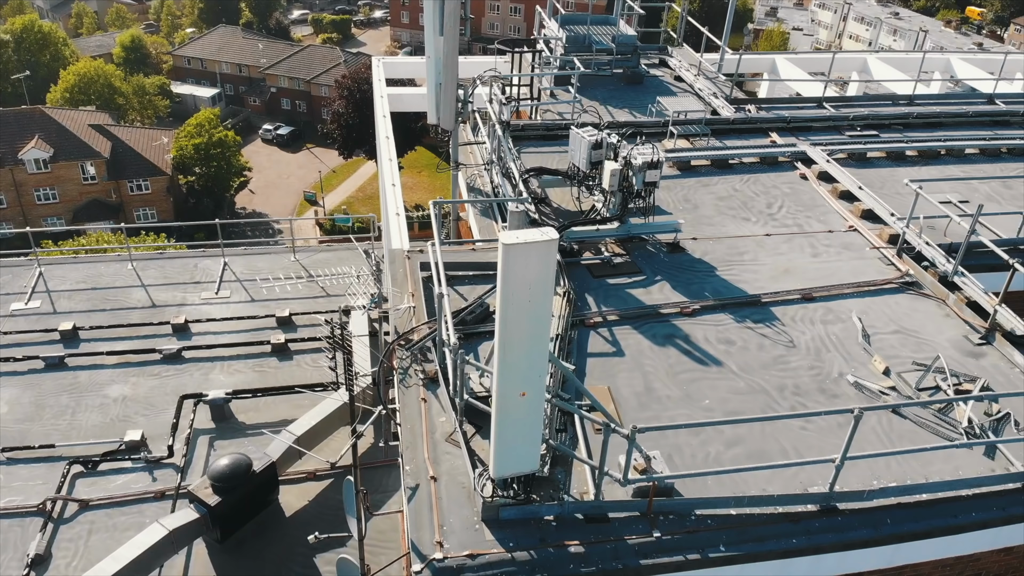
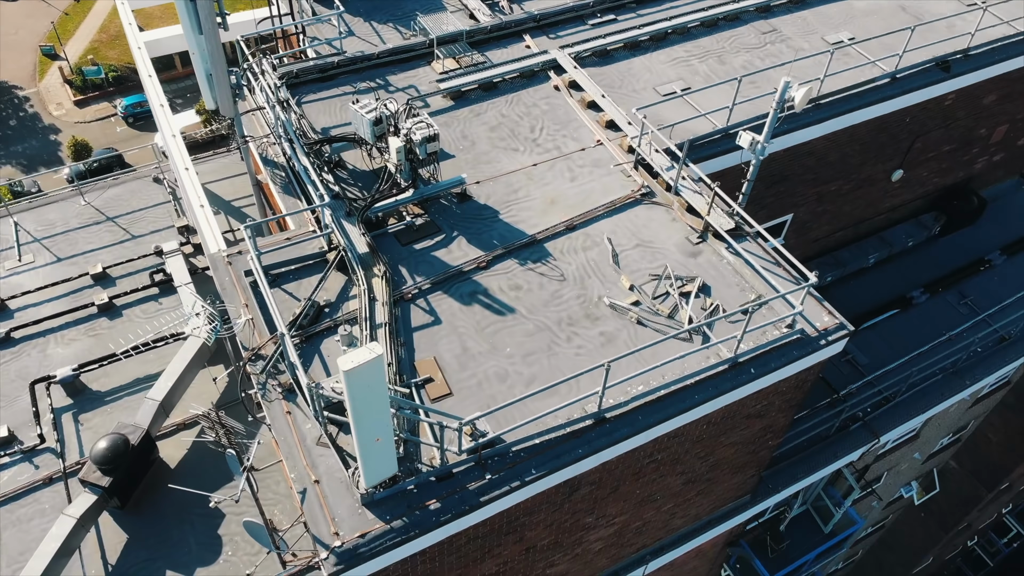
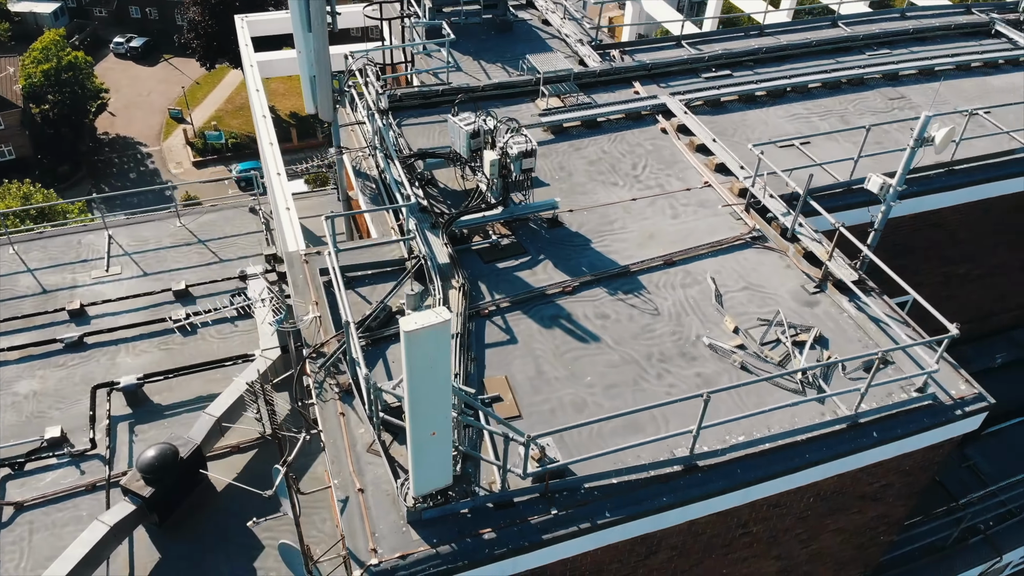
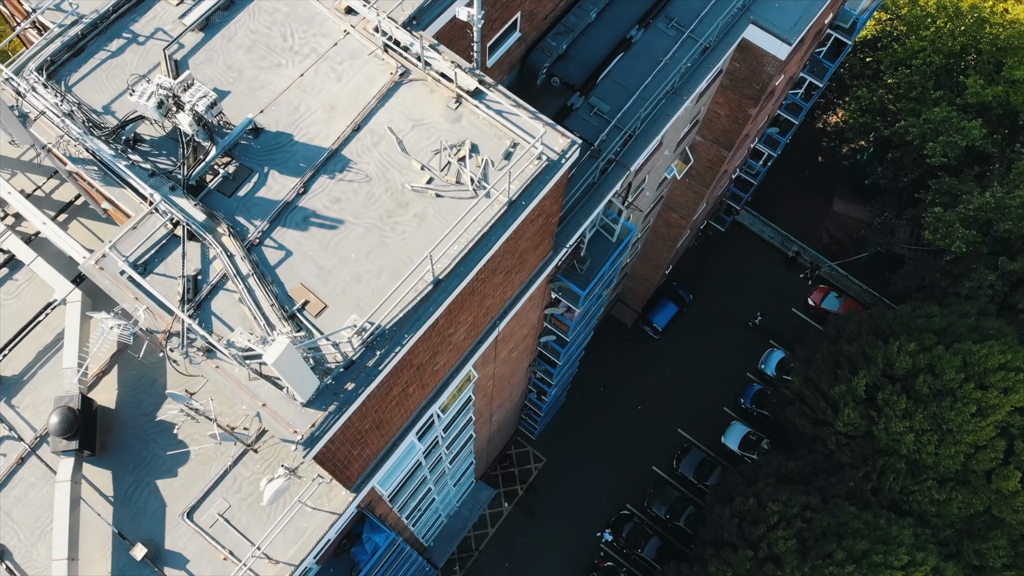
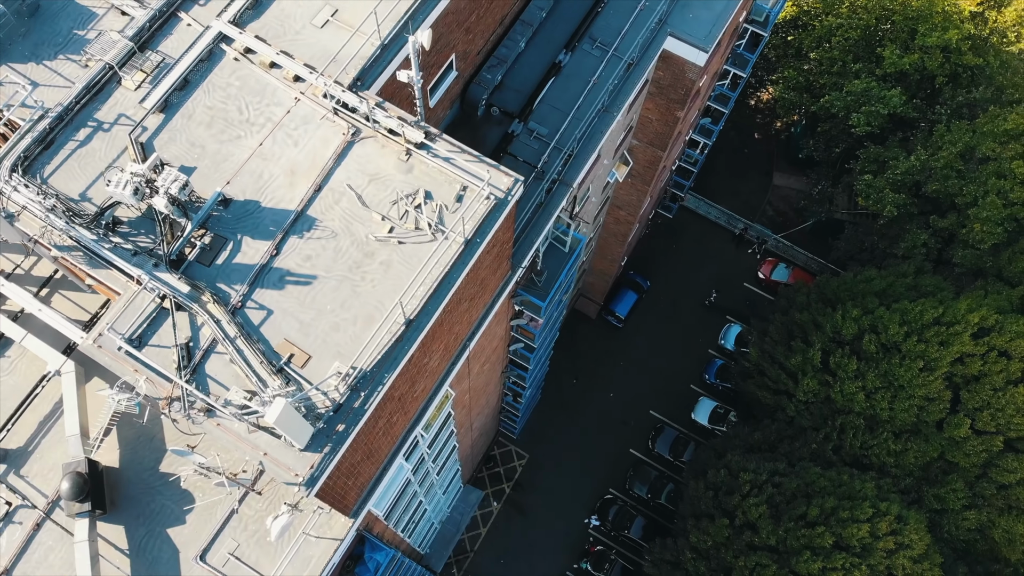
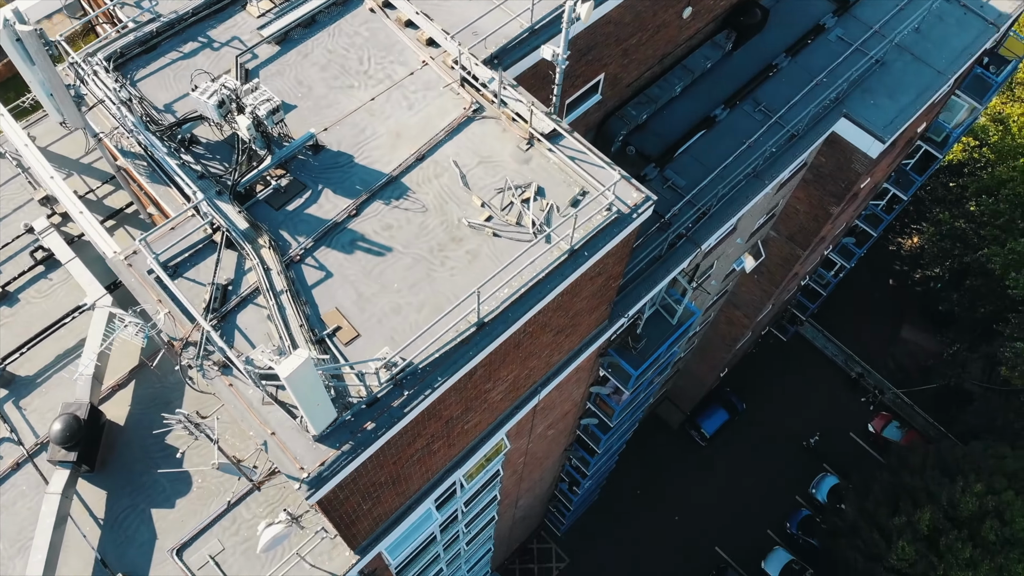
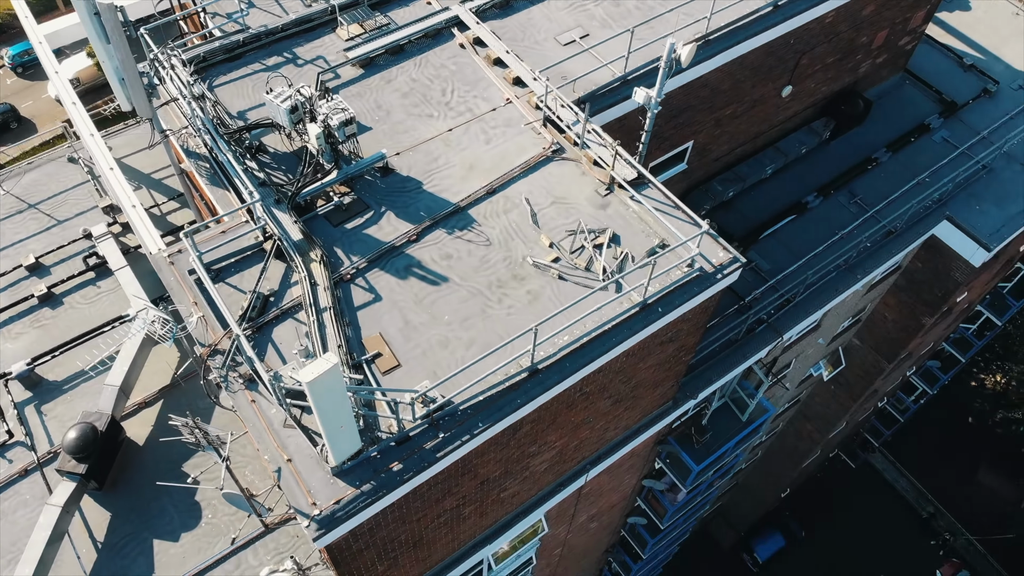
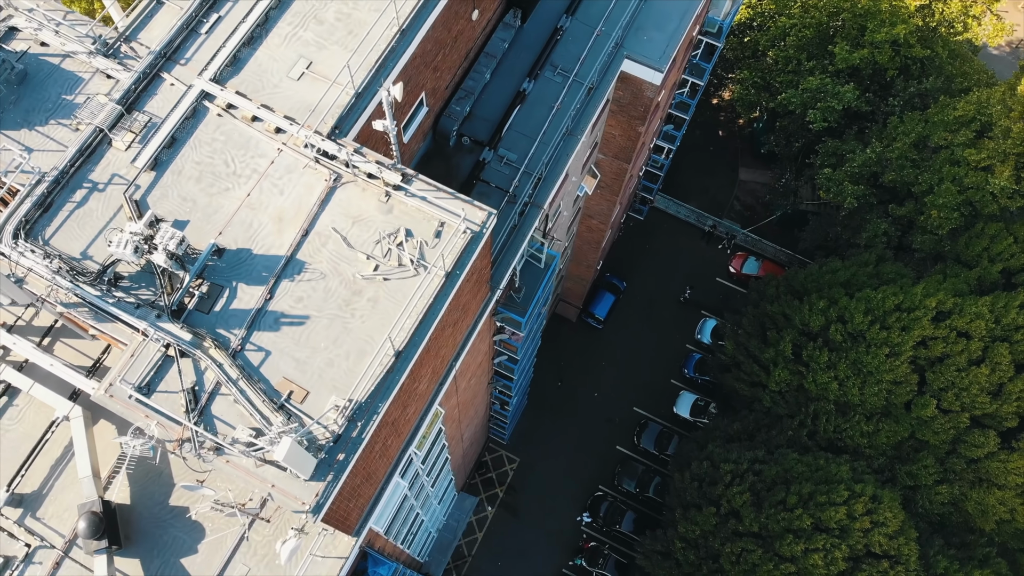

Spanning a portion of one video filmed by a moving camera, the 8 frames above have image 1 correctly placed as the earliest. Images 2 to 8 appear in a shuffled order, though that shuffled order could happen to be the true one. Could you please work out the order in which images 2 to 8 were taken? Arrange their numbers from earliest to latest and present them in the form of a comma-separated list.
3, 2, 7, 6, 4, 5, 8
